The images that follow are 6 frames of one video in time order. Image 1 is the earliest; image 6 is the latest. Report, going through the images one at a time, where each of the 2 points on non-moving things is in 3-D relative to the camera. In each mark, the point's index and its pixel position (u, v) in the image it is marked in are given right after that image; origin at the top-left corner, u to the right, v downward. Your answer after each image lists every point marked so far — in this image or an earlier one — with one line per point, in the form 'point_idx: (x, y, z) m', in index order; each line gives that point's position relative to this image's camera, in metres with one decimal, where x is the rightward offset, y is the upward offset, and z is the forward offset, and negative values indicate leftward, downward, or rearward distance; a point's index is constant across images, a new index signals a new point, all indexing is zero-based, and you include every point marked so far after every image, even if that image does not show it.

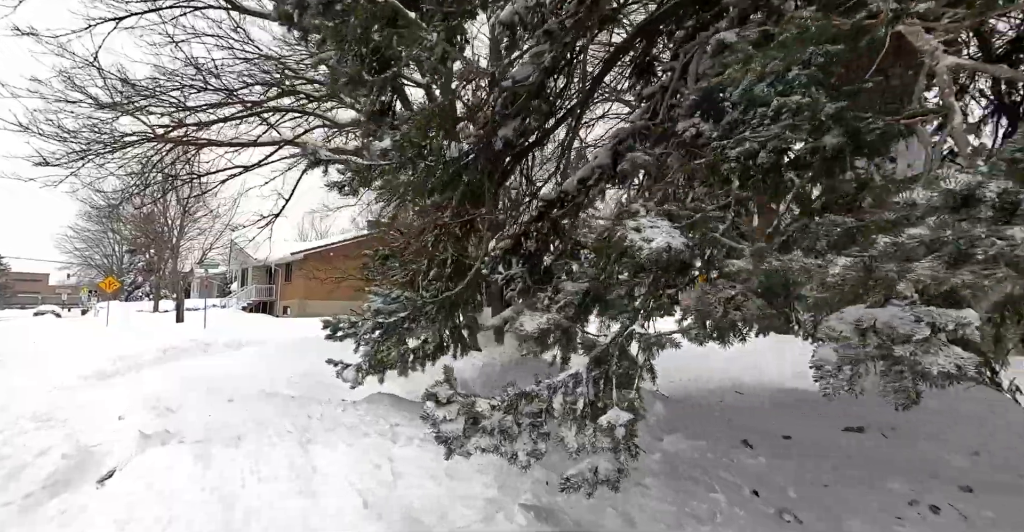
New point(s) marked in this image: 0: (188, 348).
0: (-7.5, -1.9, +13.6) m
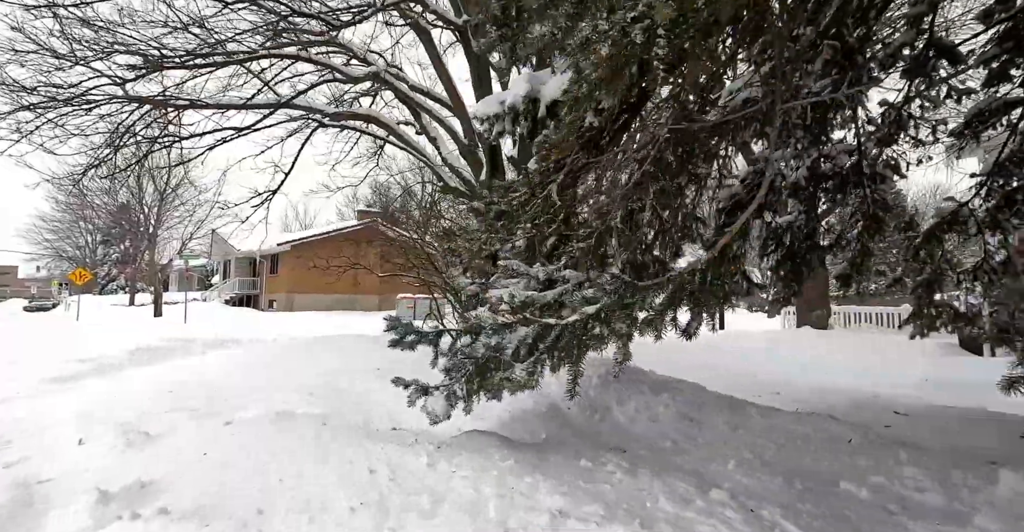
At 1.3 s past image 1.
0: (-7.1, -1.7, +12.1) m
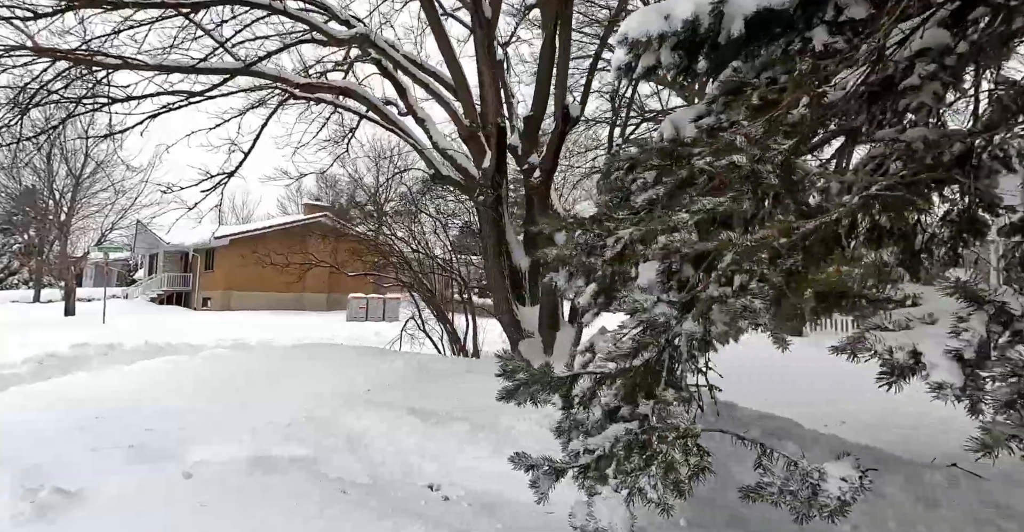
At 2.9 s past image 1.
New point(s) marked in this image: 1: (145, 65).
0: (-7.6, -1.6, +10.4) m
1: (-3.8, +2.1, +6.1) m
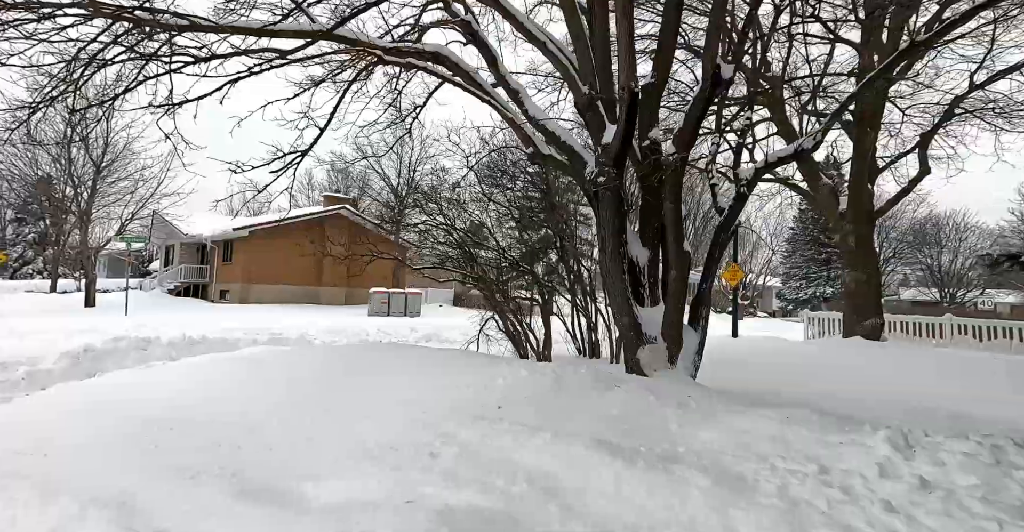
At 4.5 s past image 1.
0: (-6.4, -1.4, +9.5) m
1: (-2.6, +2.2, +5.0) m
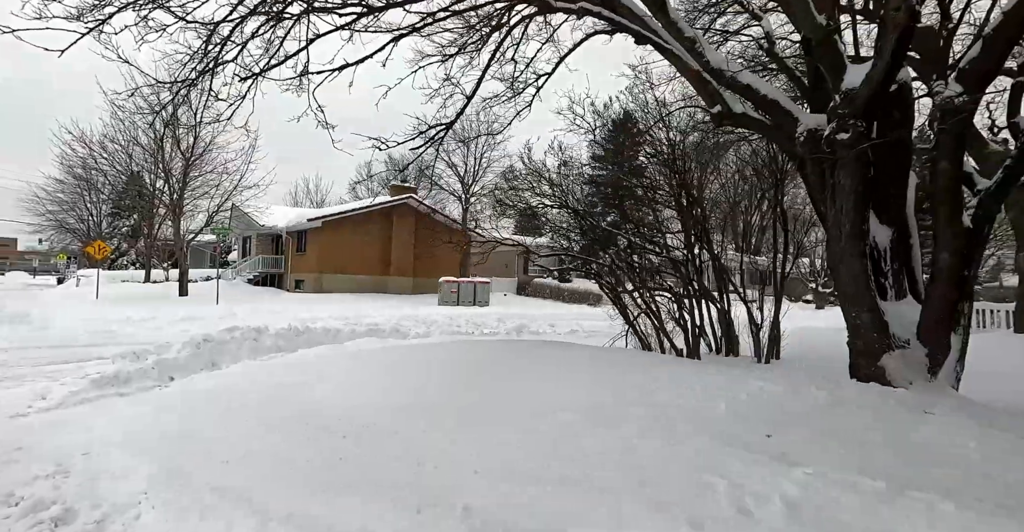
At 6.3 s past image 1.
0: (-4.3, -1.2, +9.0) m
1: (-1.0, +2.3, +4.1) m
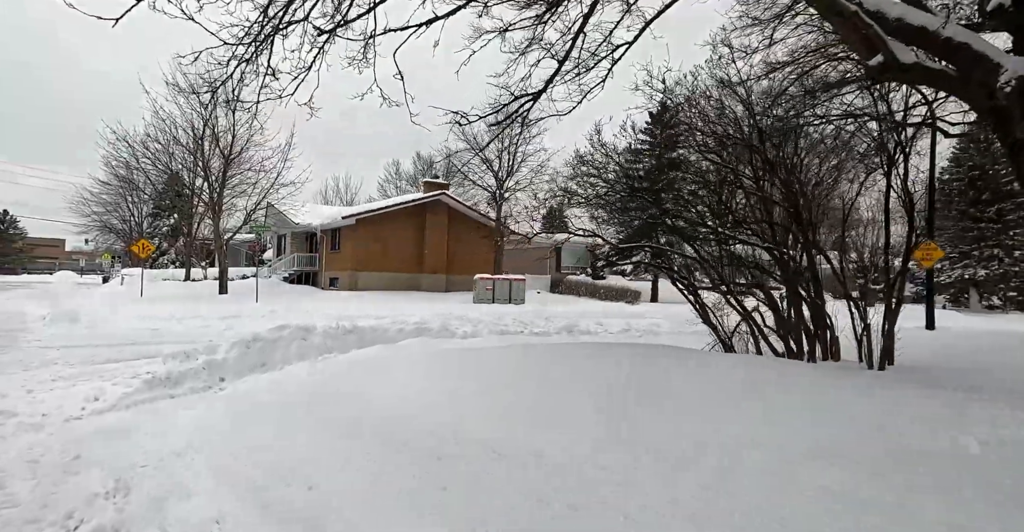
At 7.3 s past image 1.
0: (-3.2, -1.2, +8.2) m
1: (-0.2, +2.4, +3.2) m
